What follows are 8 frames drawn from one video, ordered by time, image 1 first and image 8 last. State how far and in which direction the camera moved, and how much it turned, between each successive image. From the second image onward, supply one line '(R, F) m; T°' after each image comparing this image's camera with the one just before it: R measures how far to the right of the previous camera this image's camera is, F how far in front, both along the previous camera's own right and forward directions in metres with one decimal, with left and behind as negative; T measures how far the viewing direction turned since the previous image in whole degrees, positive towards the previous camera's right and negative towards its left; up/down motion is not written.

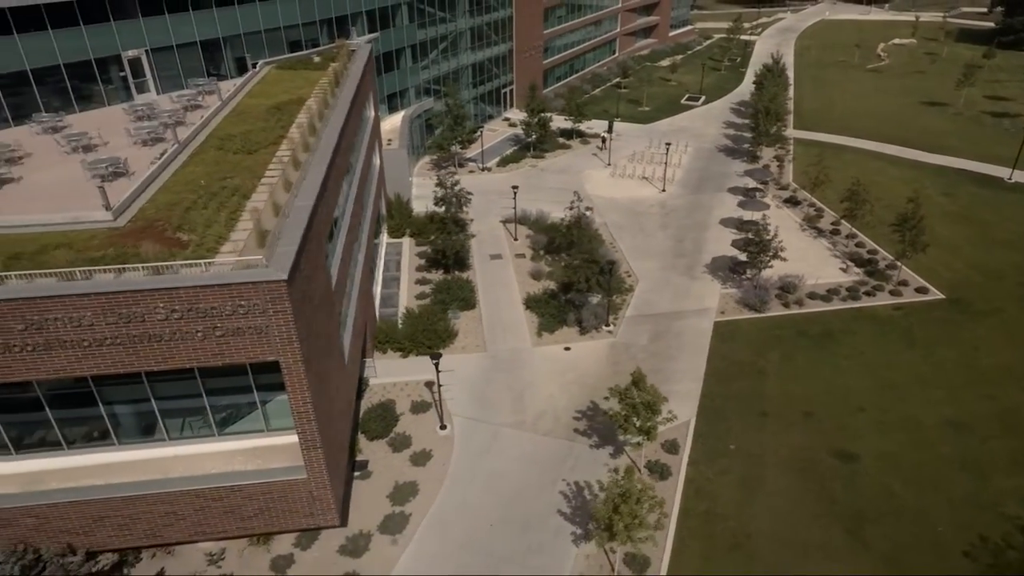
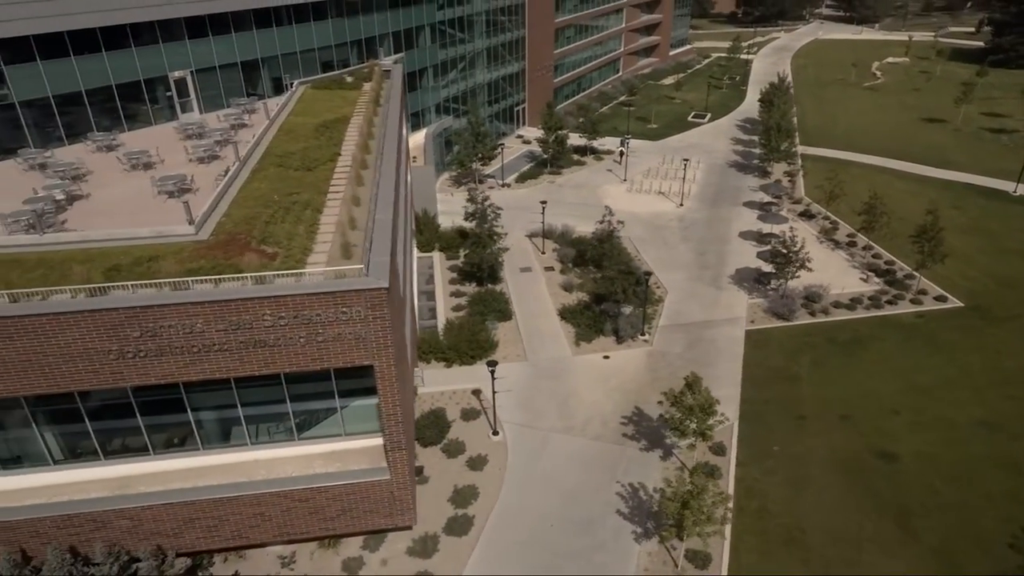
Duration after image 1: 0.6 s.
(-1.9, -0.8) m; +1°
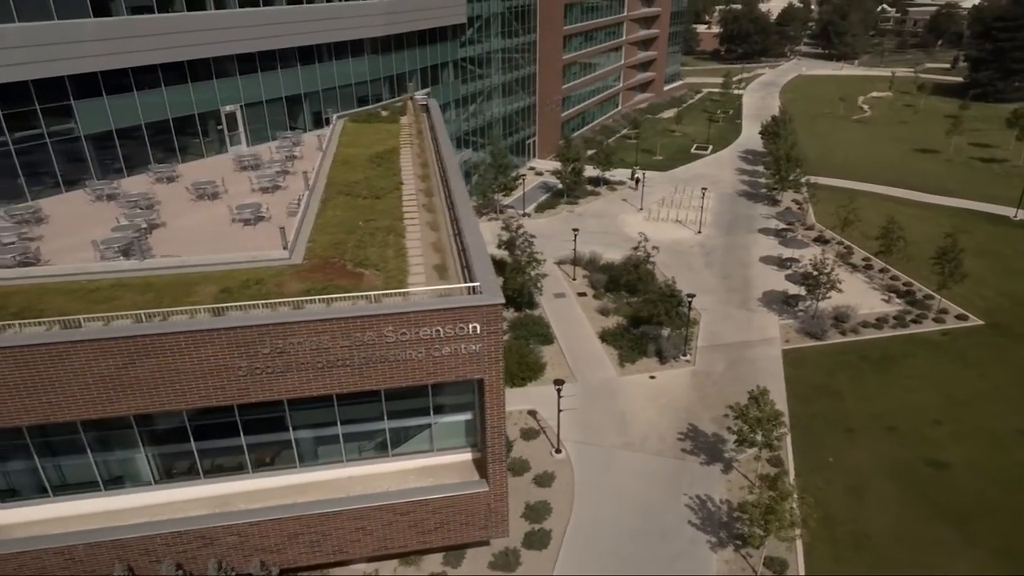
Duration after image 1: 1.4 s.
(-2.6, -0.8) m; +2°
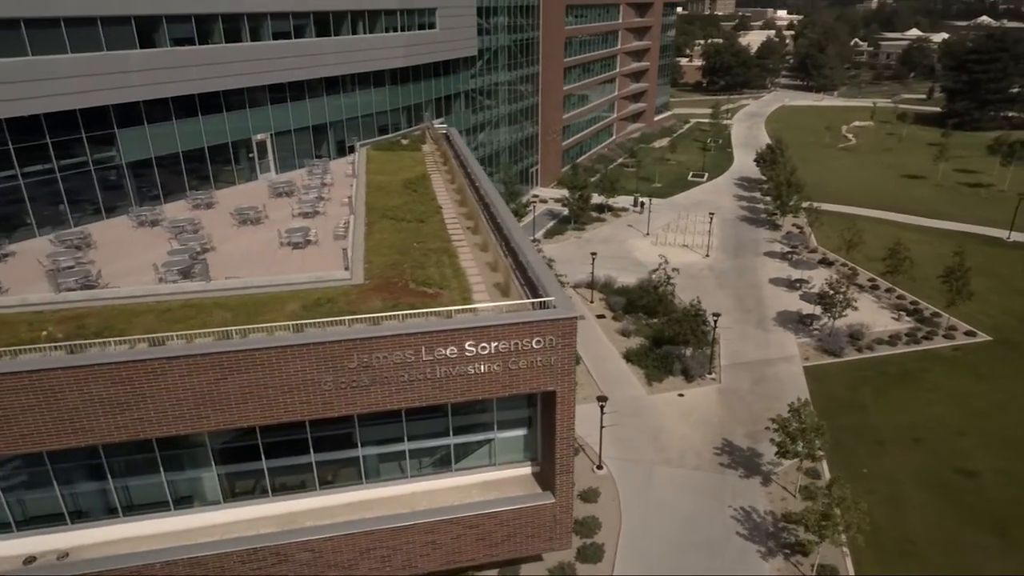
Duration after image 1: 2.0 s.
(-2.0, -0.5) m; +2°
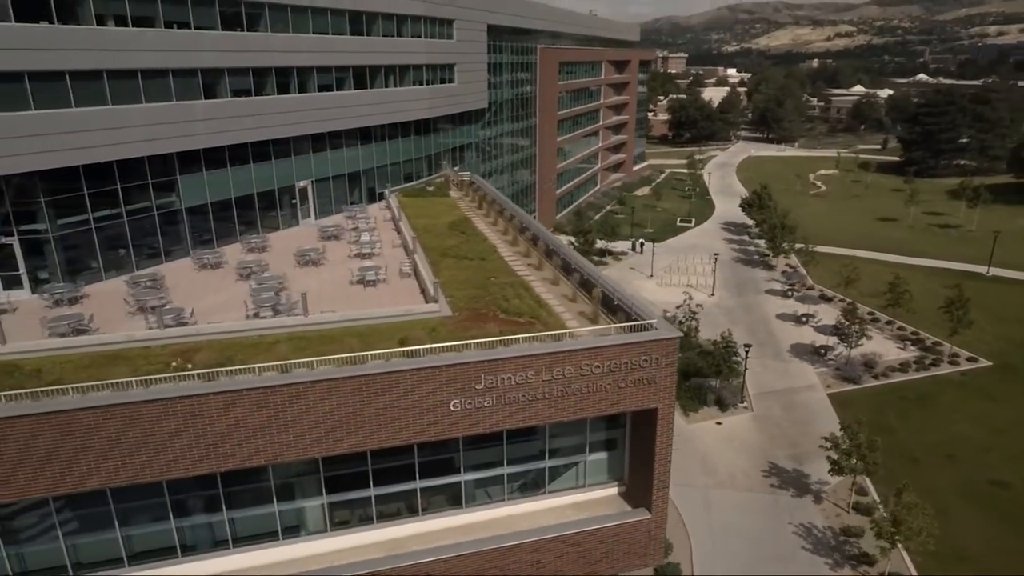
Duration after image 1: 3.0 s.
(-3.3, -0.9) m; +3°
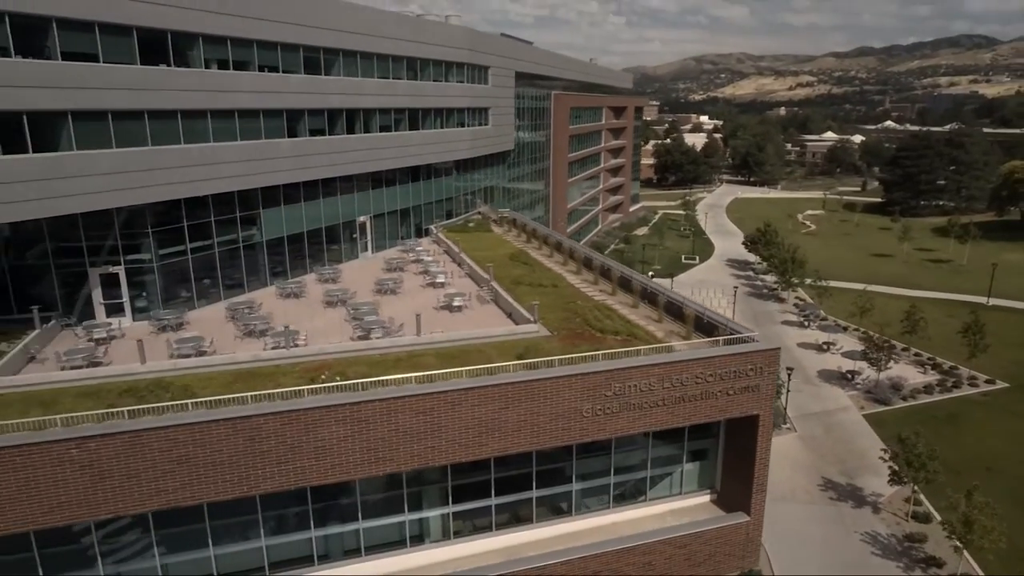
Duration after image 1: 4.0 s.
(-3.5, -1.3) m; +2°
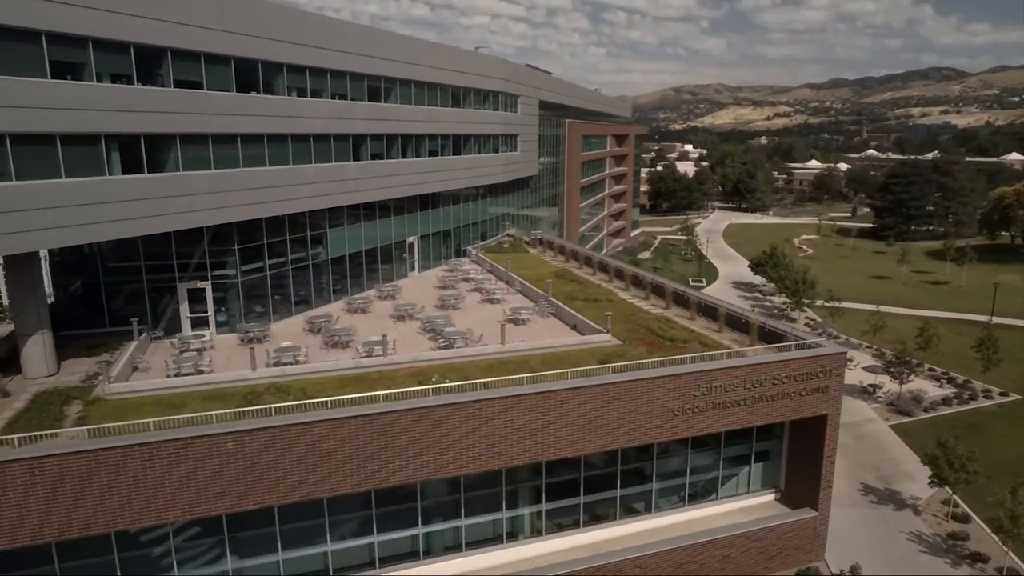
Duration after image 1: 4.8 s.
(-2.8, -1.2) m; +1°
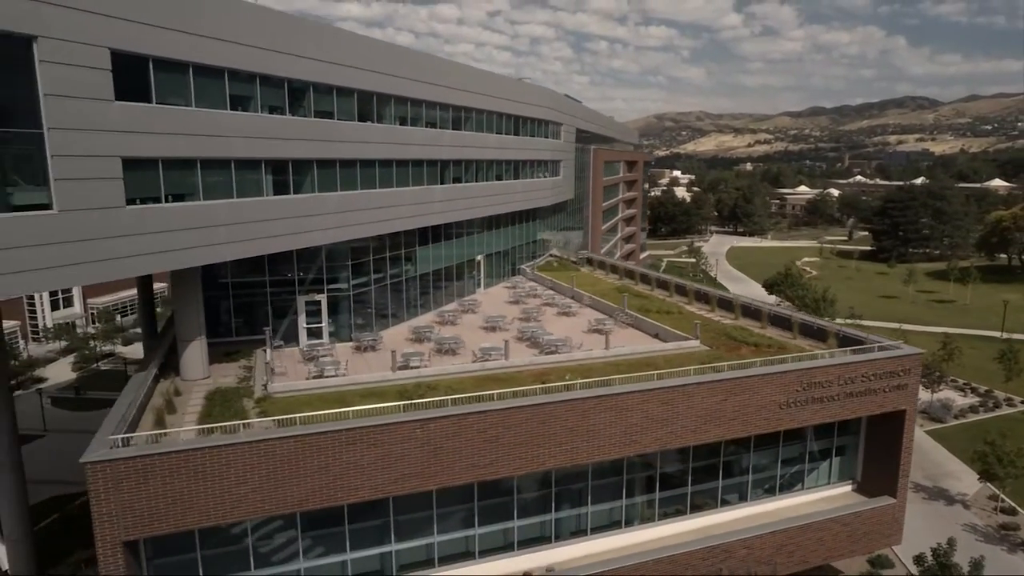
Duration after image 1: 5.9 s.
(-3.8, -2.0) m; +1°
